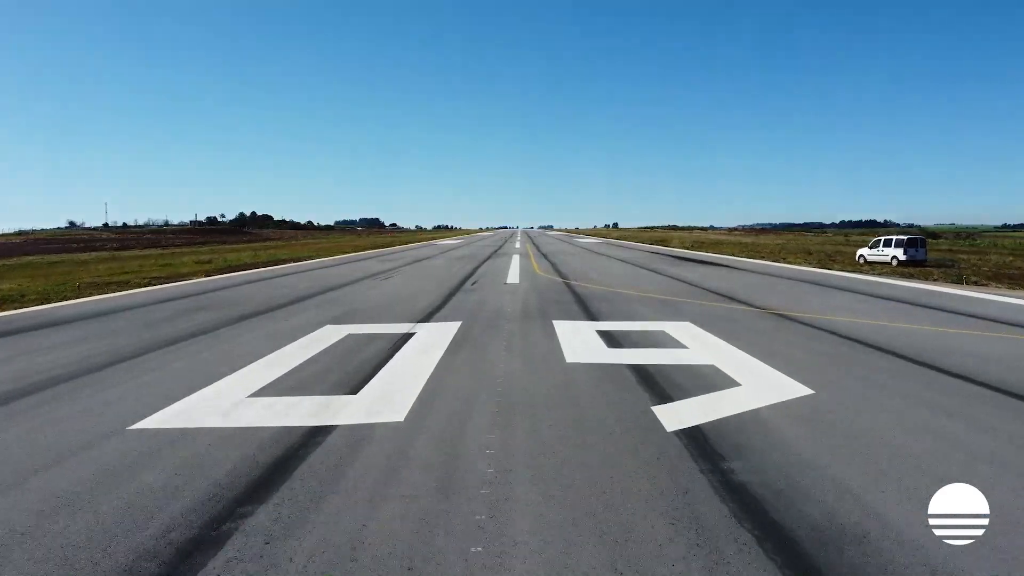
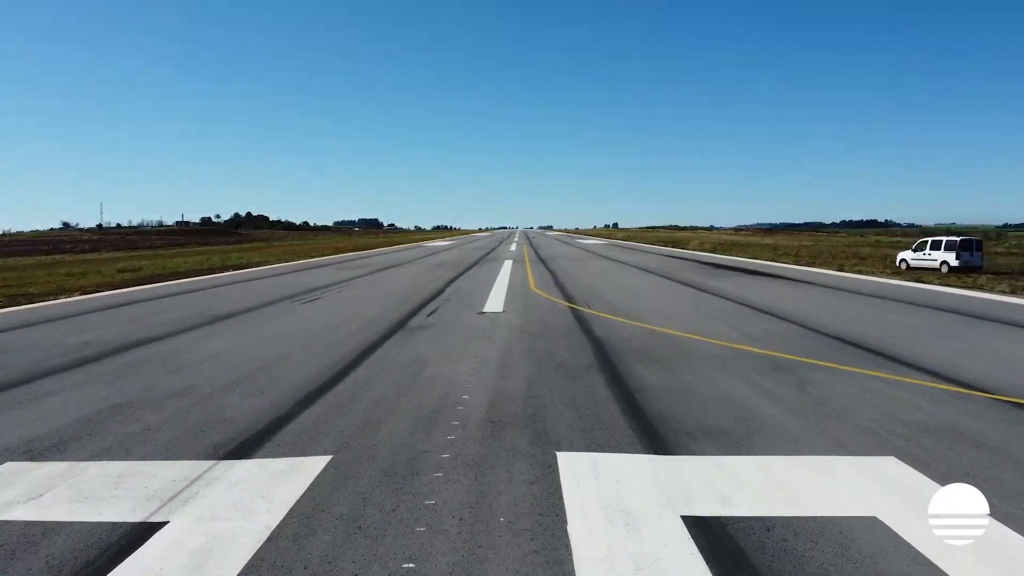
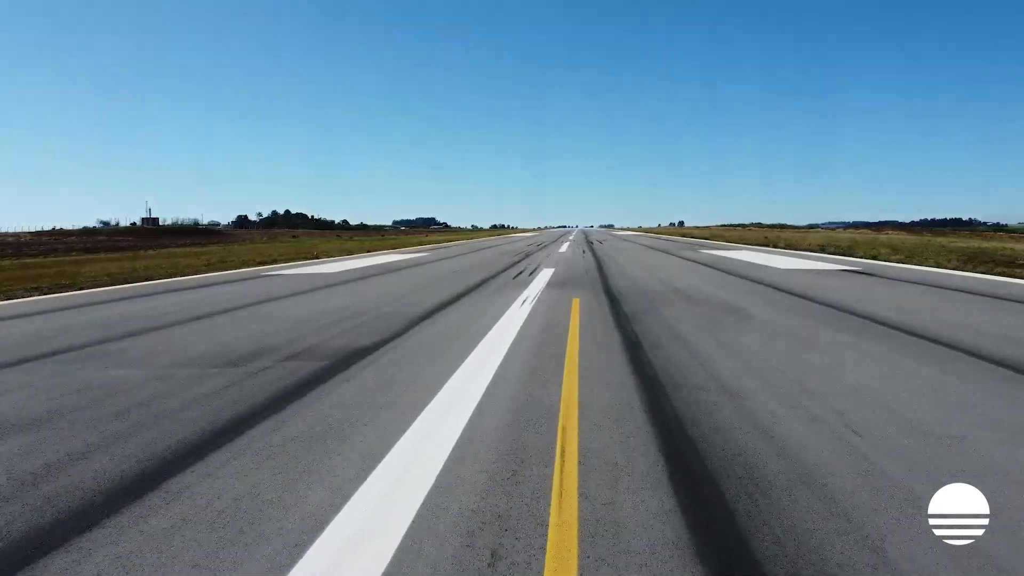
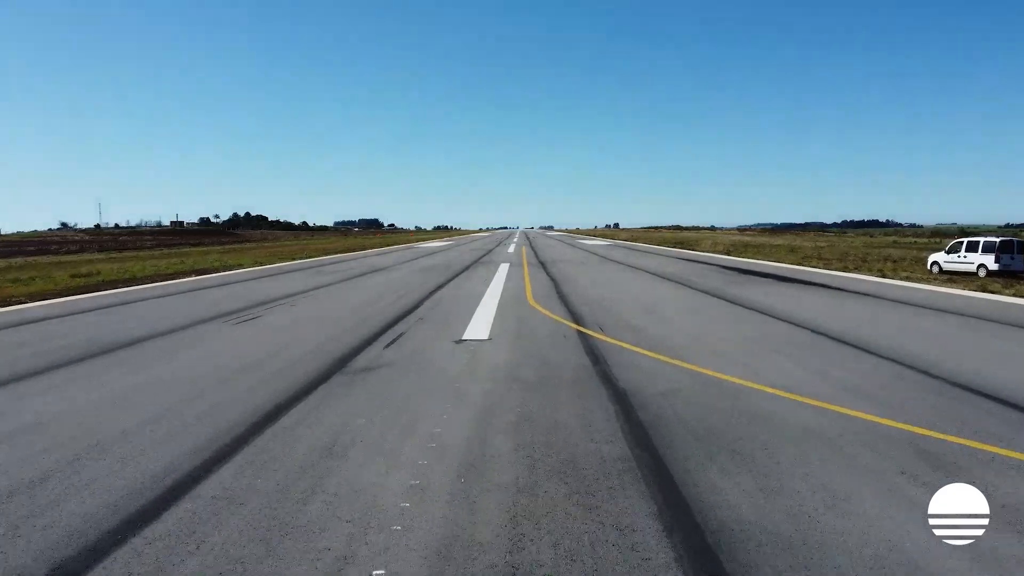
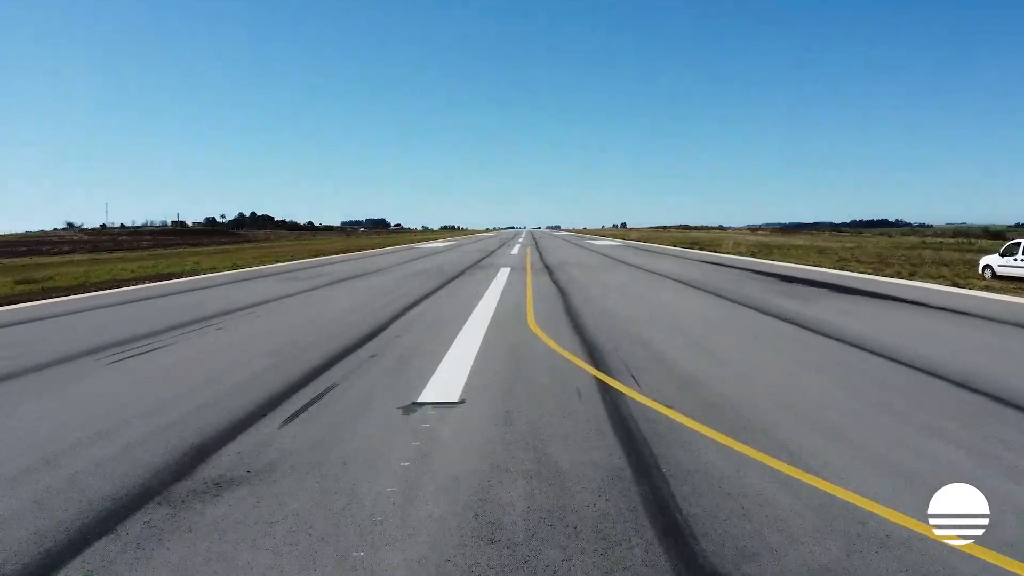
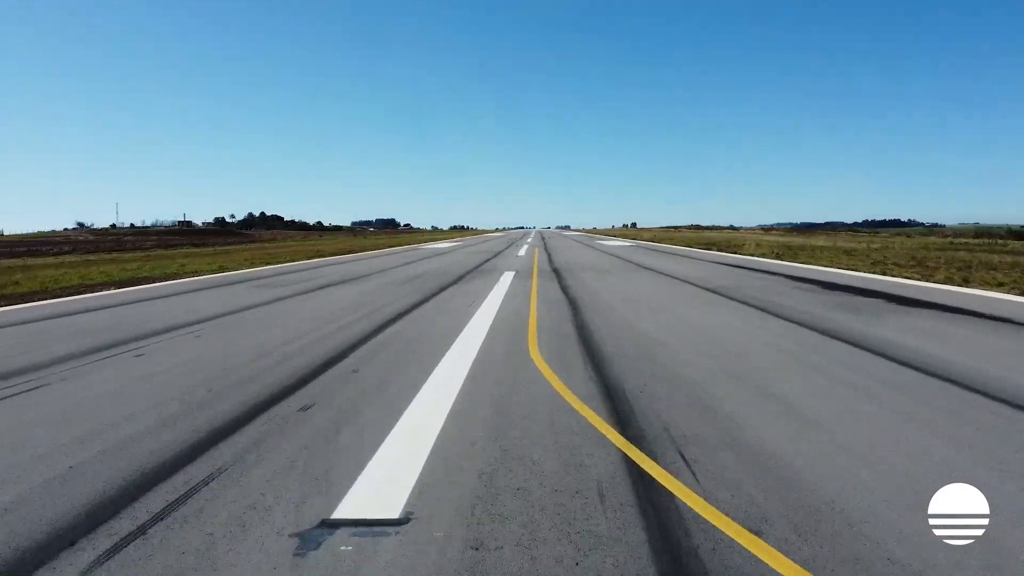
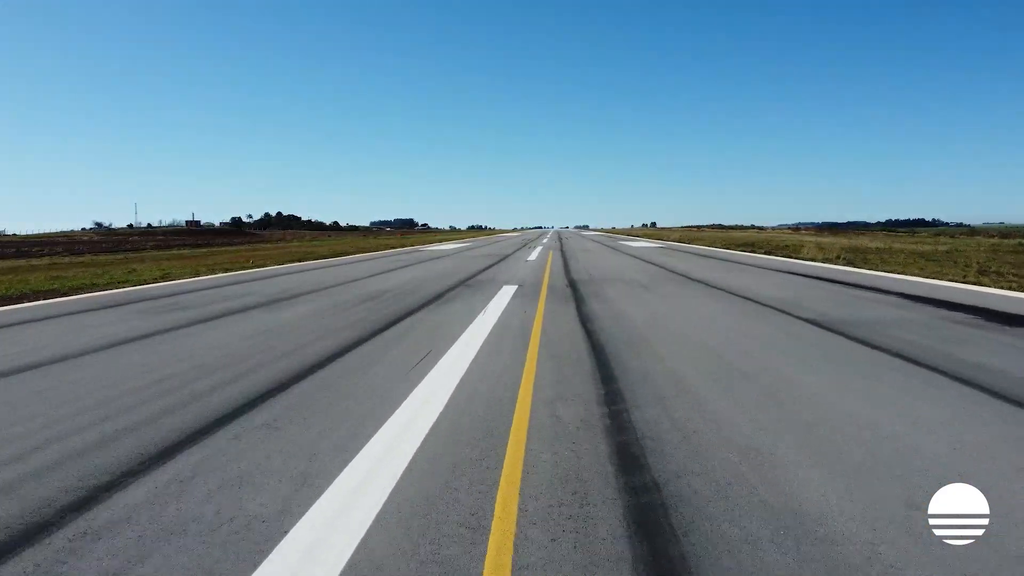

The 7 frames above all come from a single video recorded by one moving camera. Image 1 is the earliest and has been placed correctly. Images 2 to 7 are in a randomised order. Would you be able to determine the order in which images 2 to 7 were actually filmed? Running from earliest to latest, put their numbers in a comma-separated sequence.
2, 4, 5, 6, 7, 3
